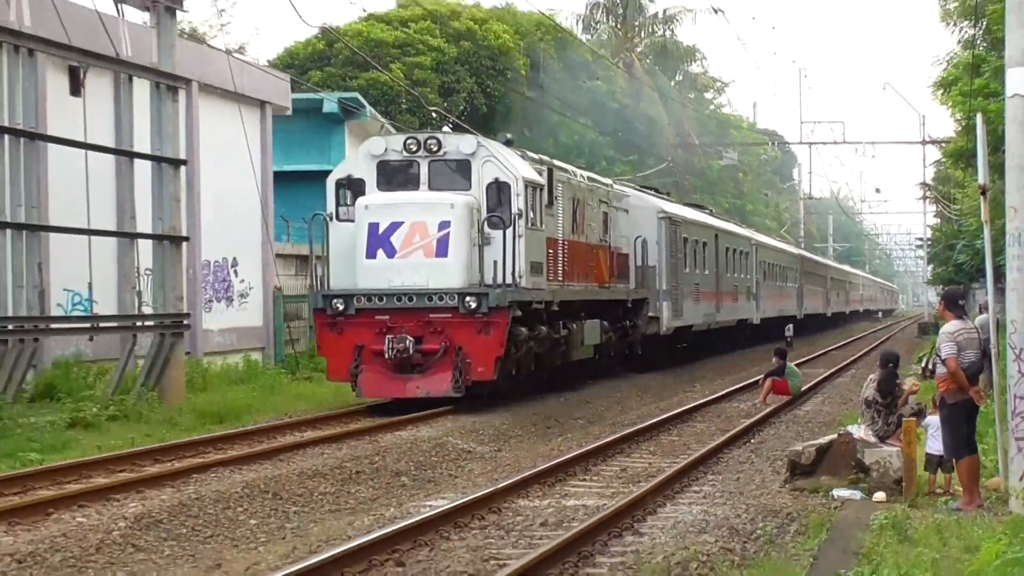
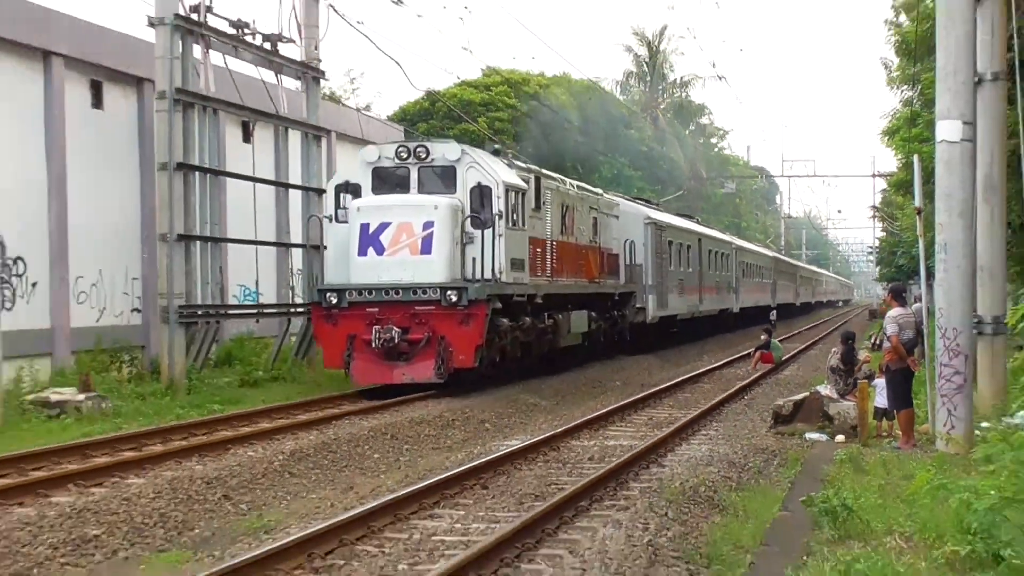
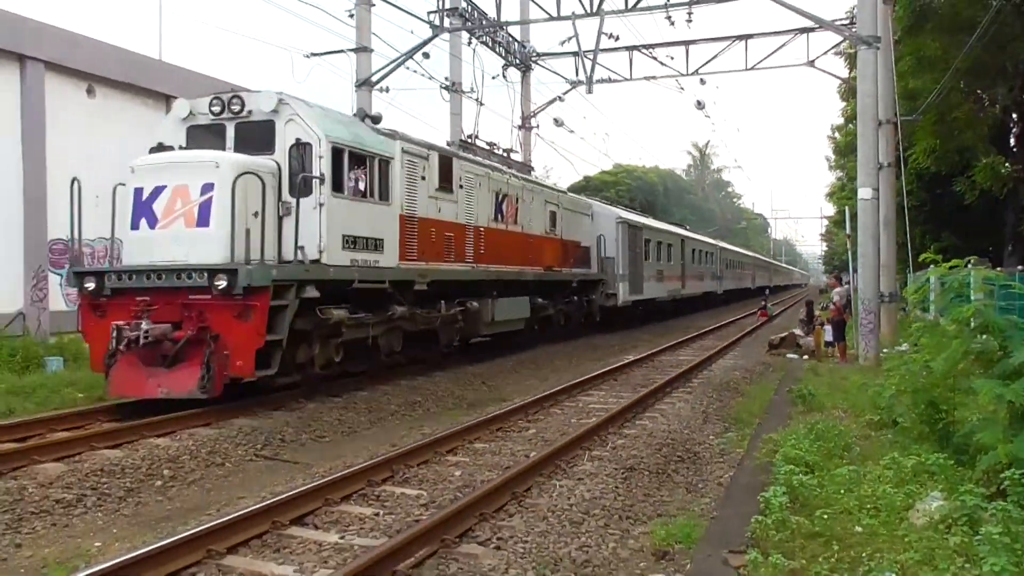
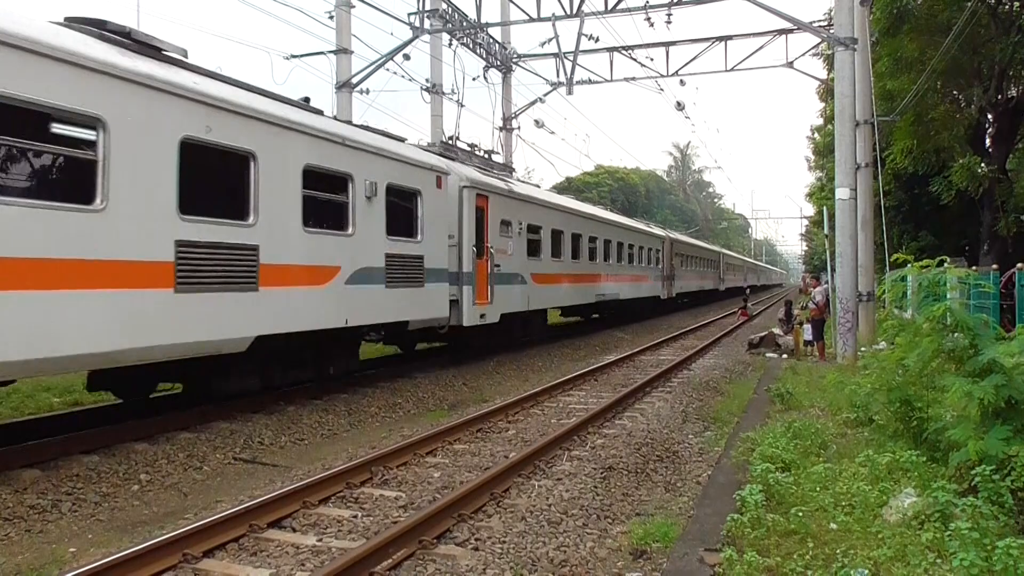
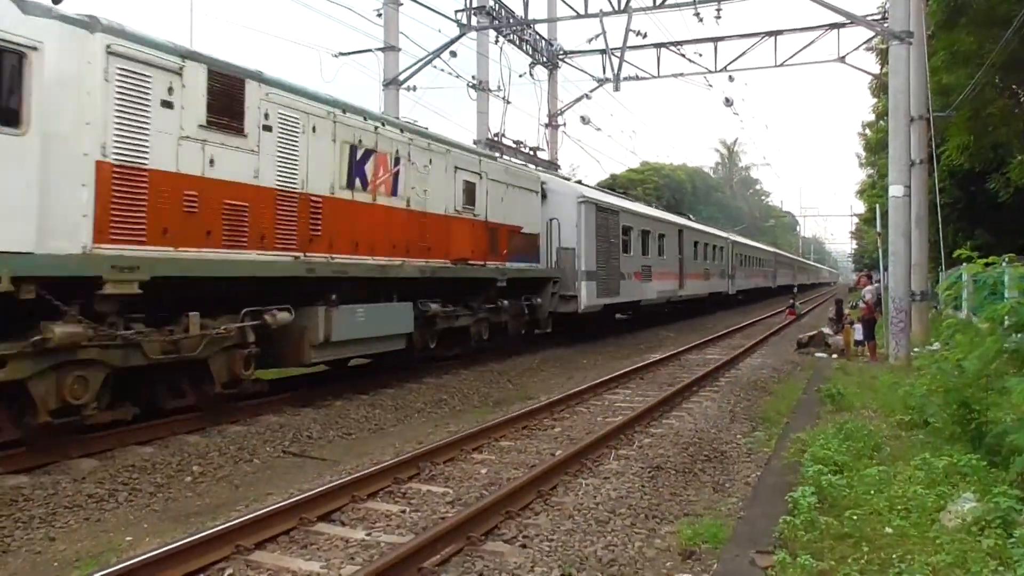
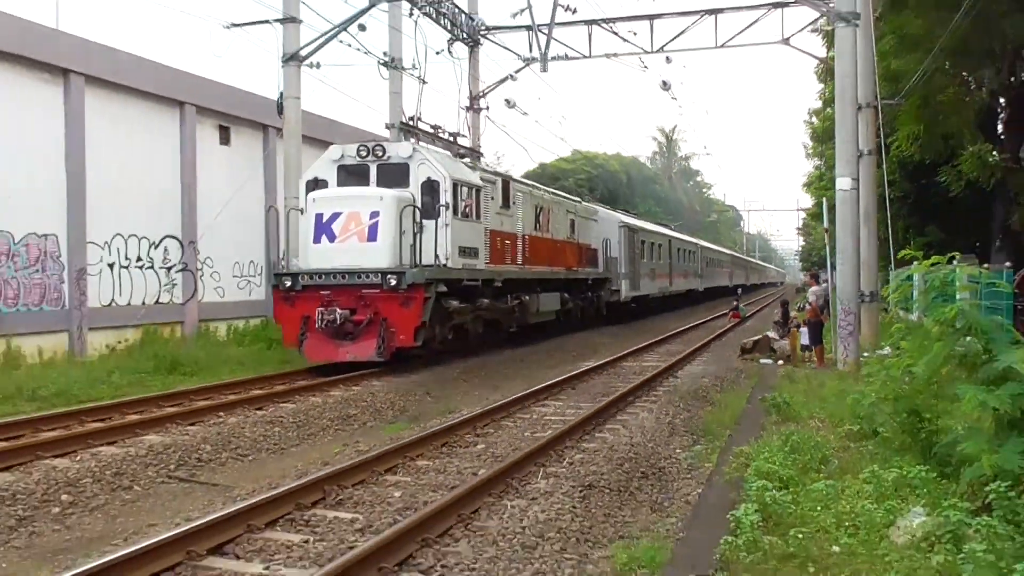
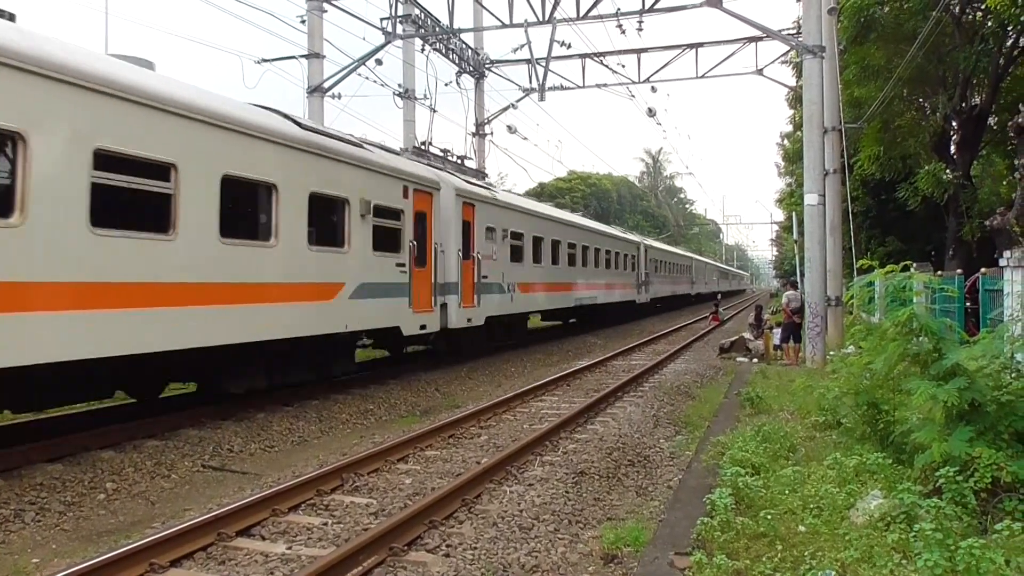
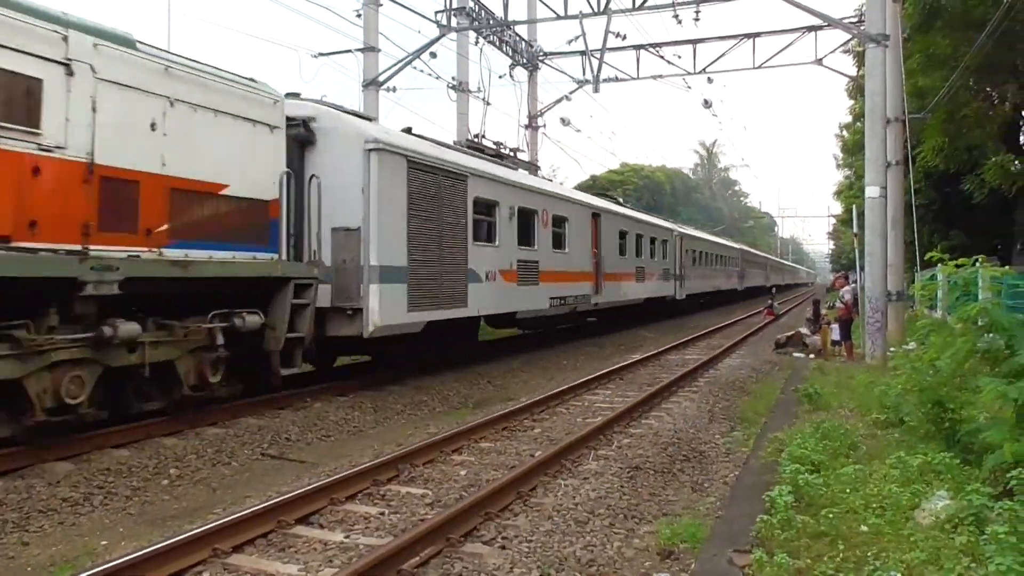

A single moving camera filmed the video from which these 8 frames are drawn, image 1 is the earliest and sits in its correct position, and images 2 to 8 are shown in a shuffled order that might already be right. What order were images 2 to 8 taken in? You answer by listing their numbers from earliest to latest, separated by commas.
2, 6, 3, 5, 8, 4, 7
